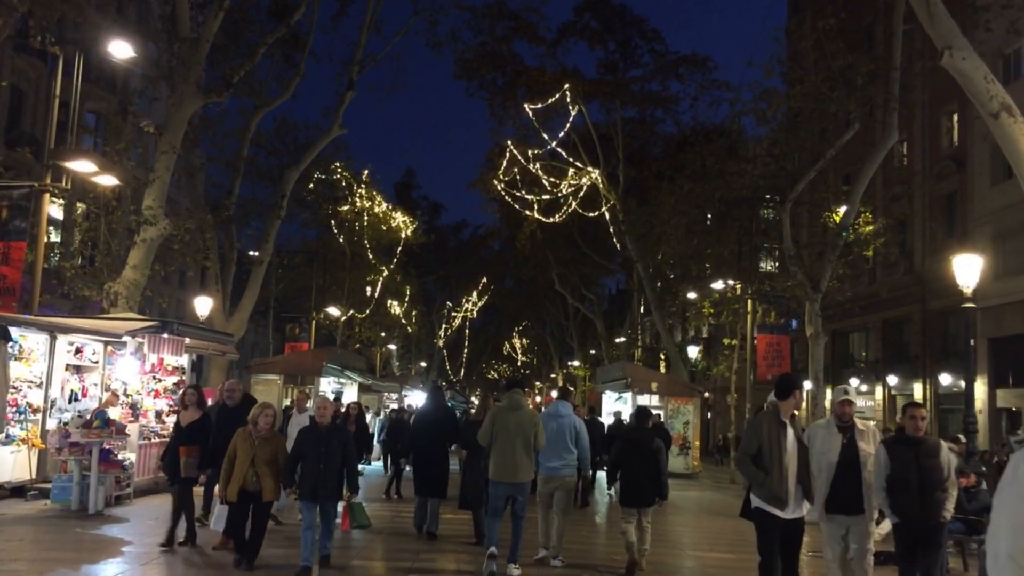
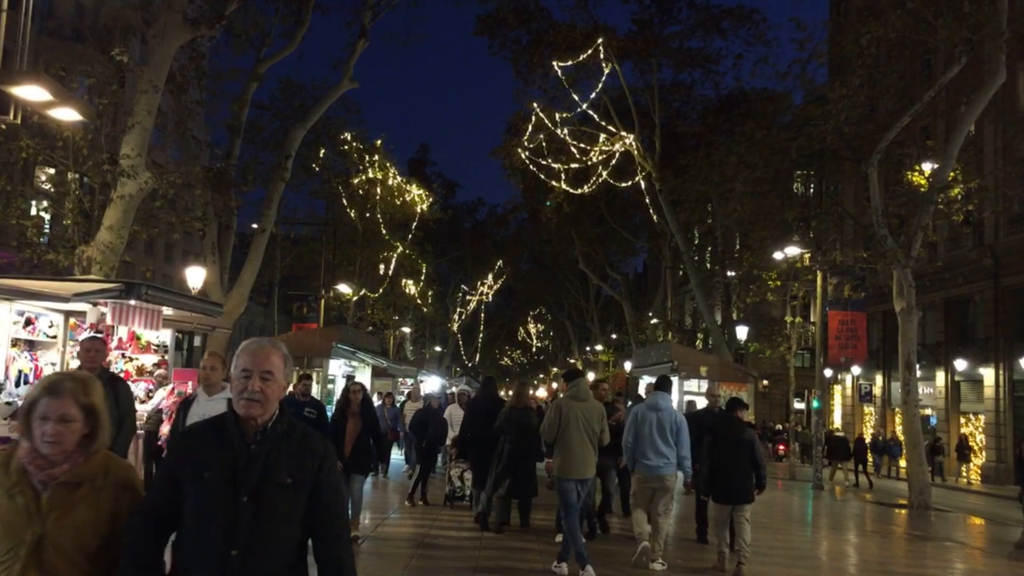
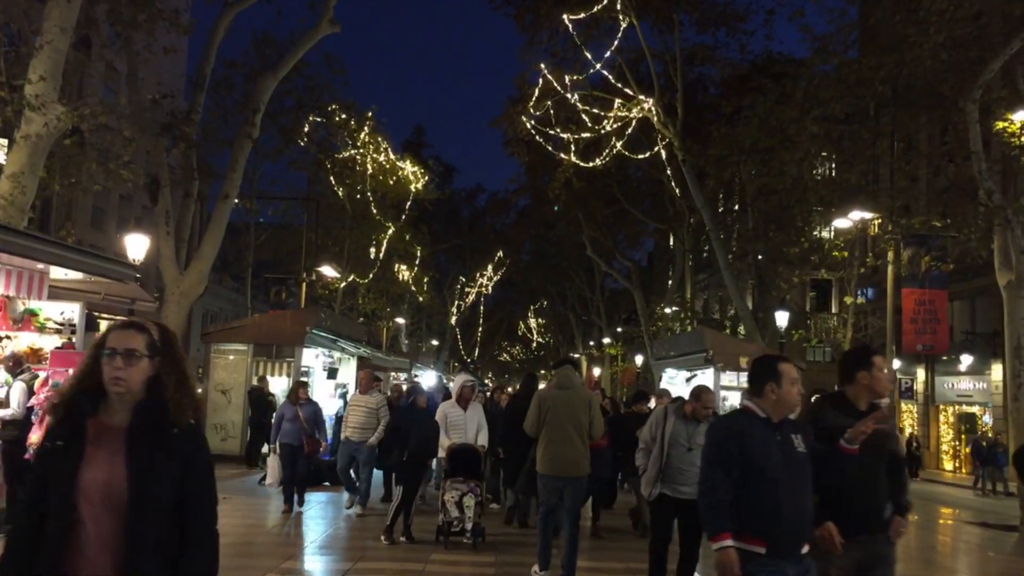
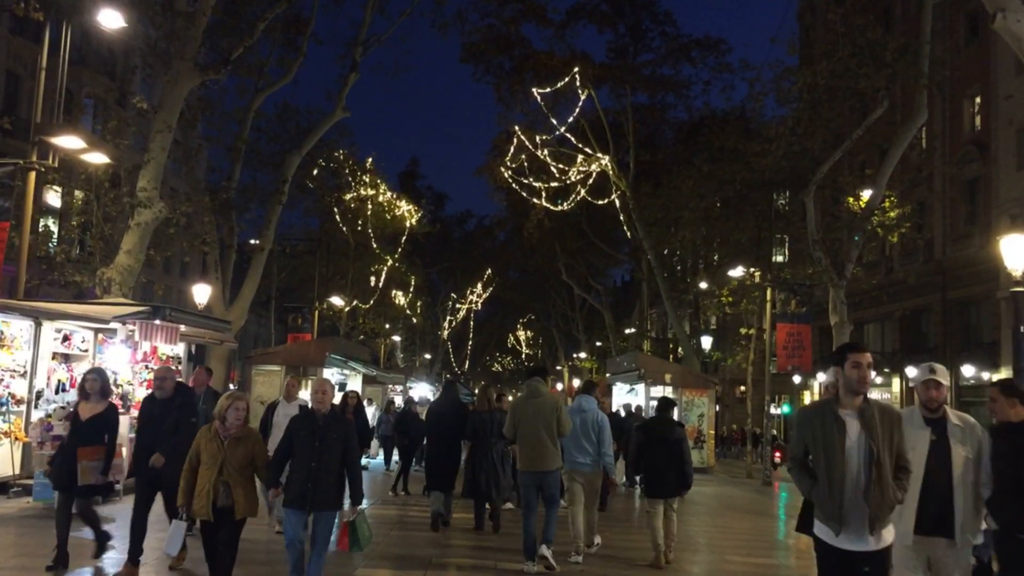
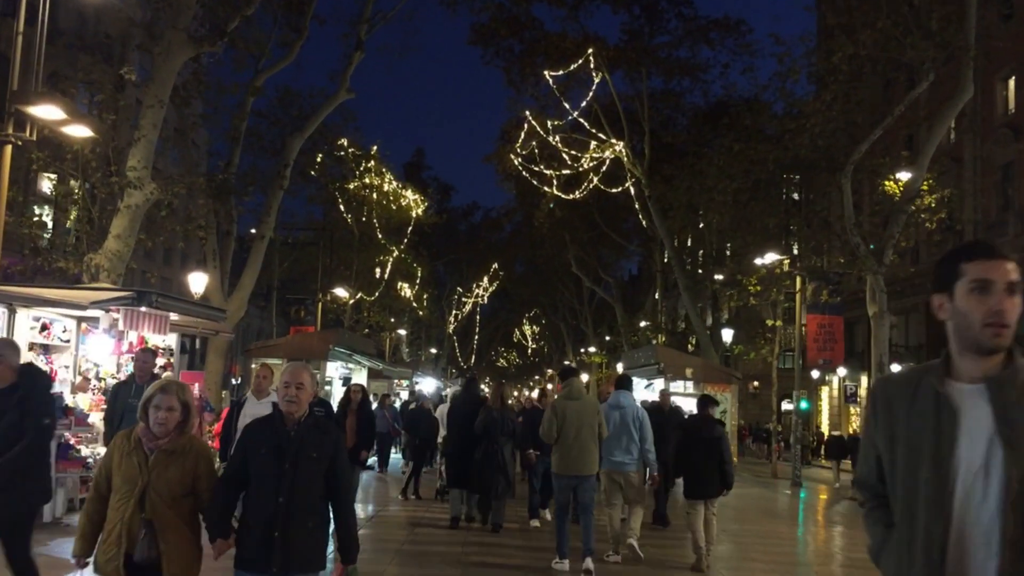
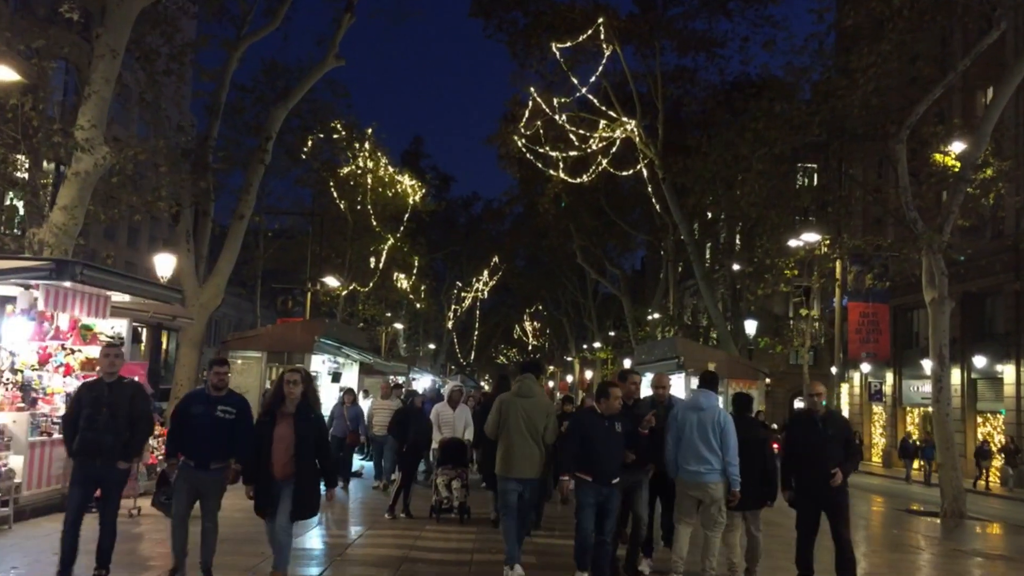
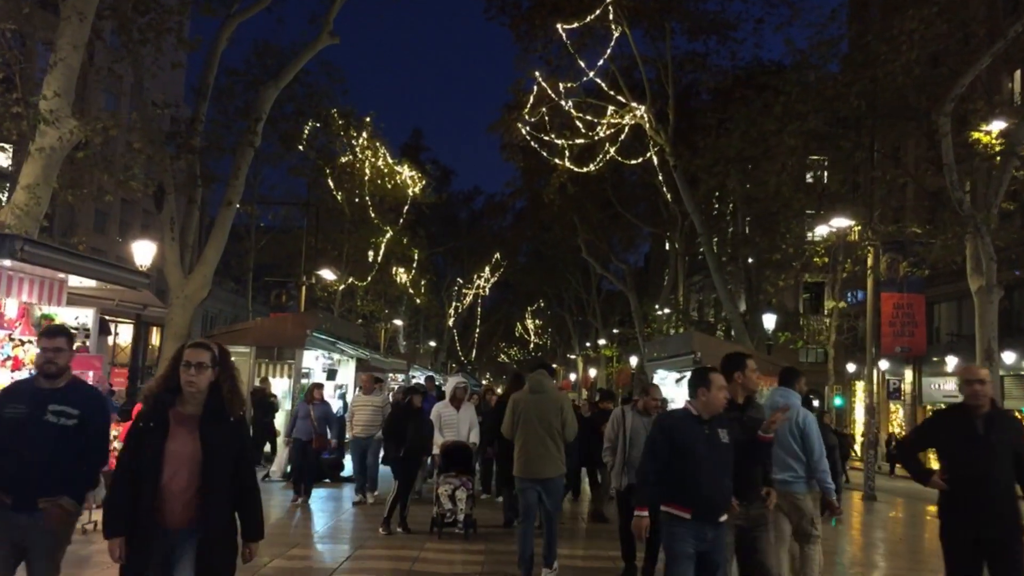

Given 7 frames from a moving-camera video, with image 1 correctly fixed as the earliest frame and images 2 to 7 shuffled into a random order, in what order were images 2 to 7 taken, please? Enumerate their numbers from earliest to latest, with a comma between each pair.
4, 5, 2, 6, 7, 3
